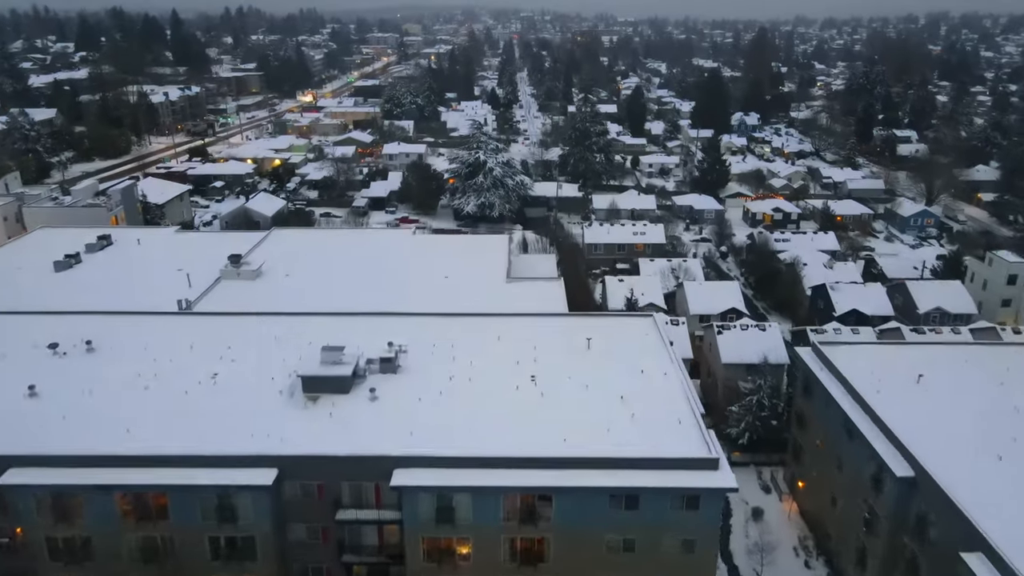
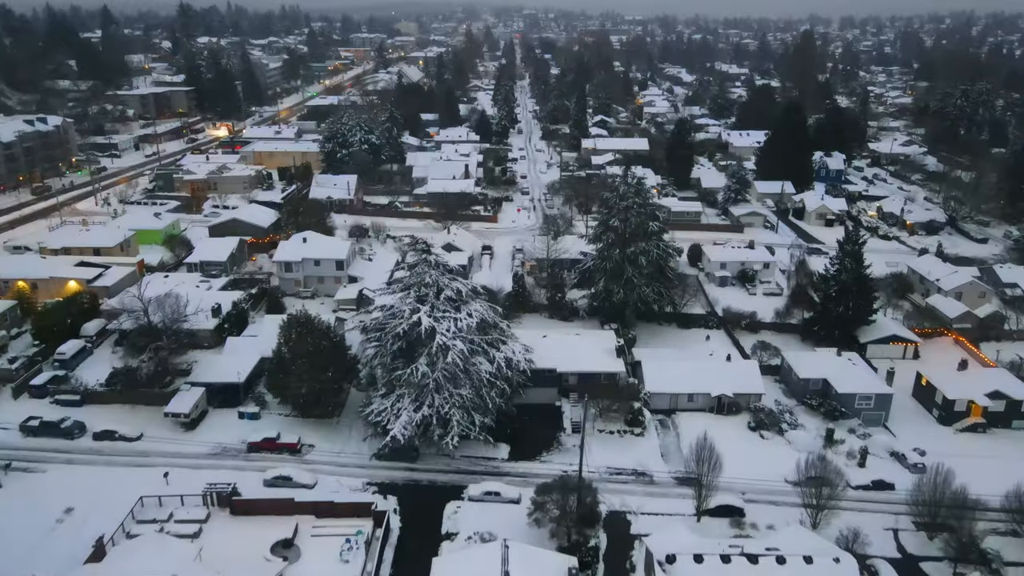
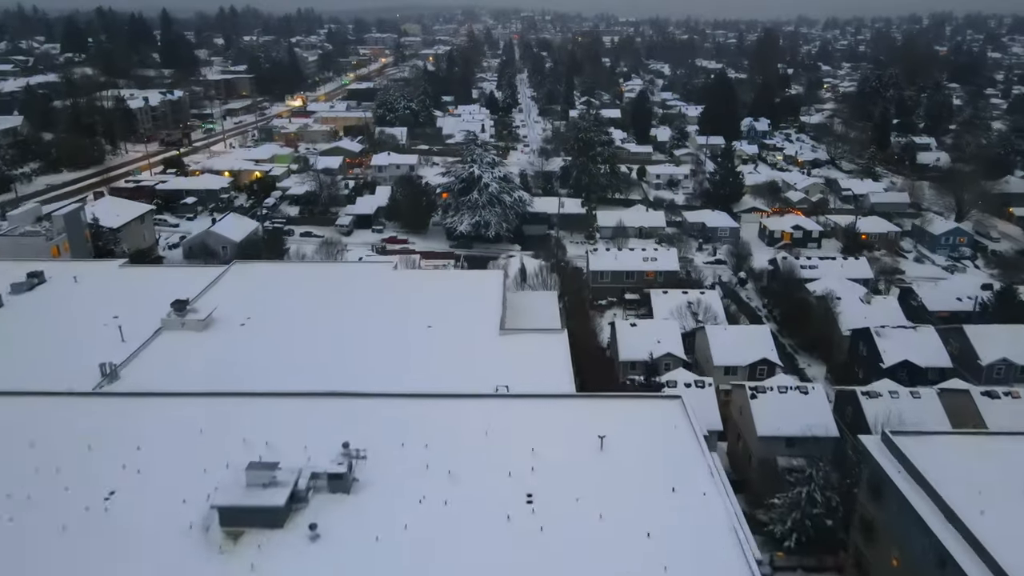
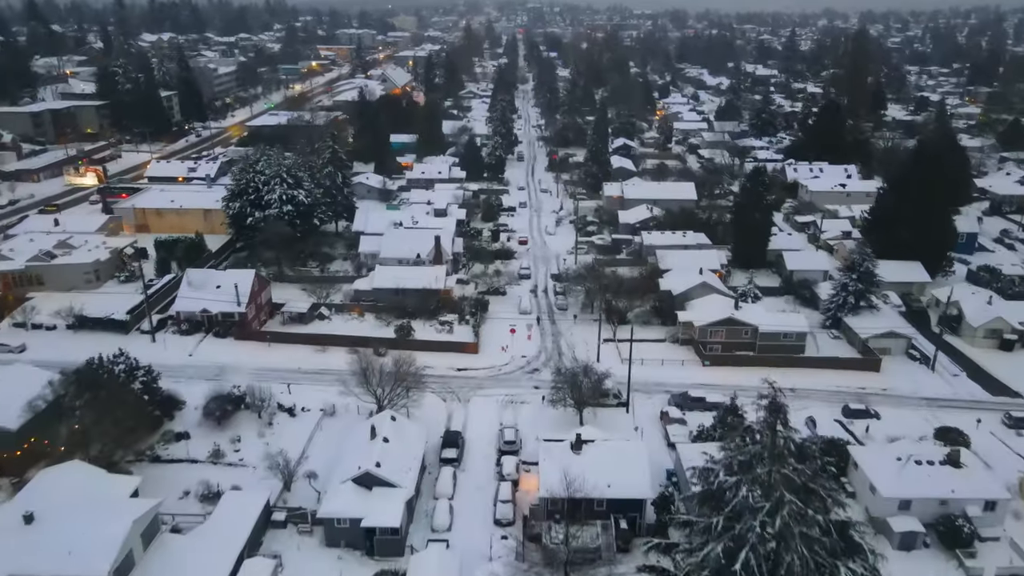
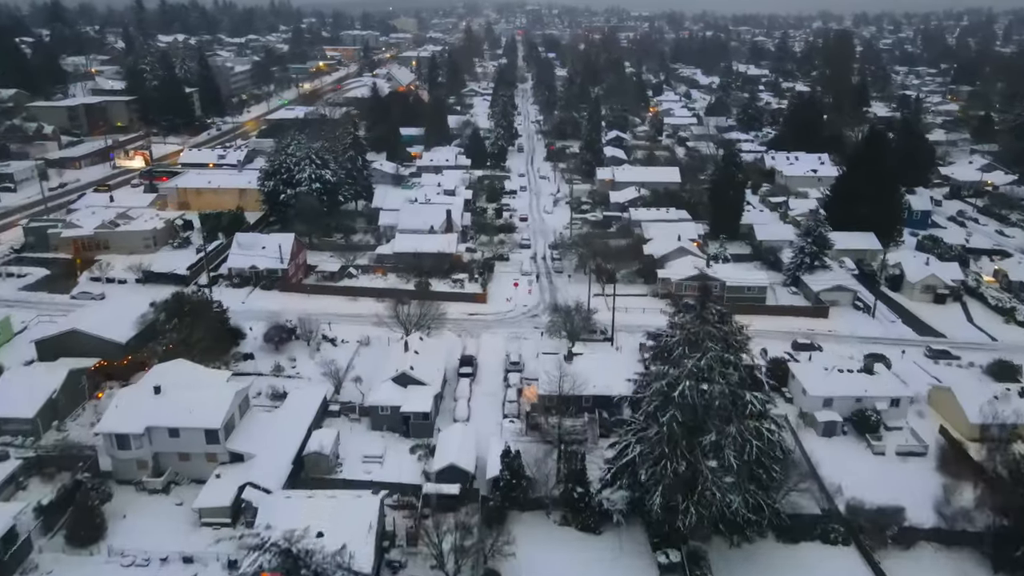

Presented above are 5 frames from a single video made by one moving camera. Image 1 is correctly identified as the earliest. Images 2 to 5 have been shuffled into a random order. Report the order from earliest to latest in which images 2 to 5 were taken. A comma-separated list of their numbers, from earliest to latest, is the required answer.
3, 2, 5, 4
